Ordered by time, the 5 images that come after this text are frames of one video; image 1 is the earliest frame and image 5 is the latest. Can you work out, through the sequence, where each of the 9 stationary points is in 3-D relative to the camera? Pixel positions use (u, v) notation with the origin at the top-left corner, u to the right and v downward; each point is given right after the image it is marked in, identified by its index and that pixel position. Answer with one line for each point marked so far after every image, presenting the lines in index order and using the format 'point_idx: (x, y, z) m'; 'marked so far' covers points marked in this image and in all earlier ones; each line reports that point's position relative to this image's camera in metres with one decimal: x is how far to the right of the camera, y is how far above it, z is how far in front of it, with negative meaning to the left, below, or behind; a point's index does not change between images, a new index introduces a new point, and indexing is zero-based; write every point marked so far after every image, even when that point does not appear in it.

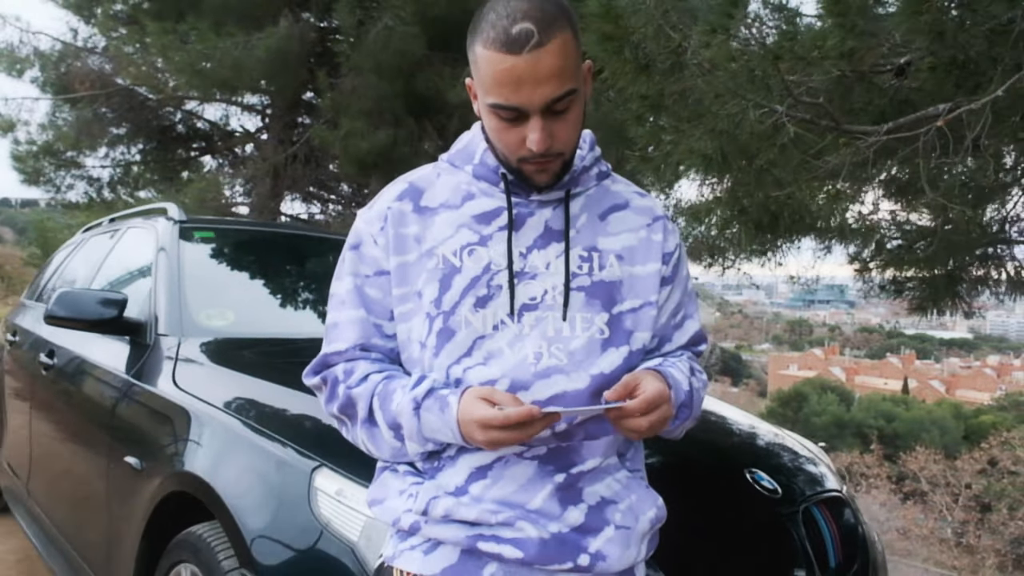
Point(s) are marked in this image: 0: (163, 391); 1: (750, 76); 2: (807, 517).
0: (-1.0, -0.3, +2.4) m
1: (+0.7, +0.7, +2.6) m
2: (+0.7, -0.5, +1.9) m
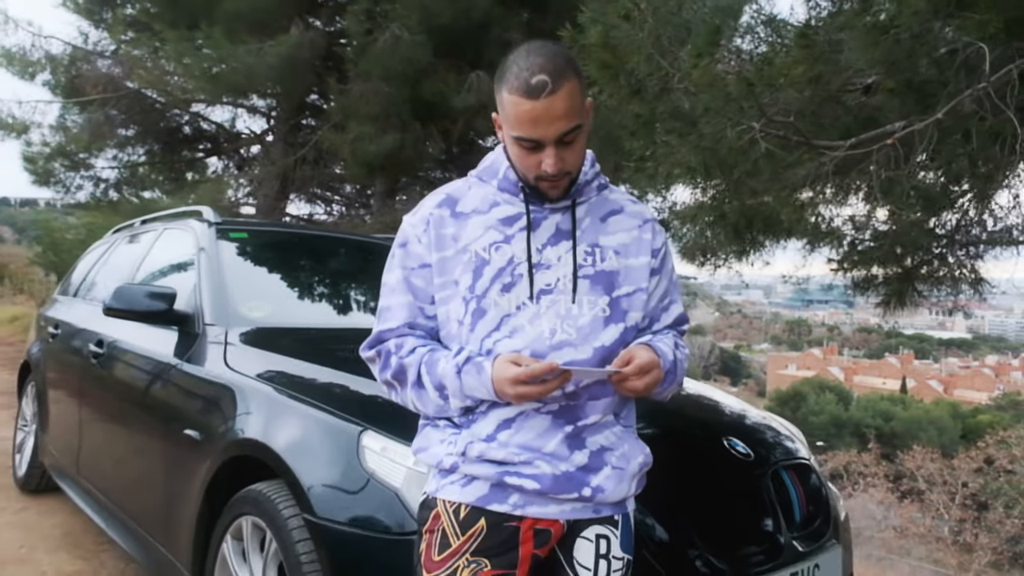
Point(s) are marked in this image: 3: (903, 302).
0: (-1.0, -0.3, +2.7) m
1: (+0.8, +0.7, +2.9) m
2: (+0.7, -0.5, +2.2) m
3: (+1.8, 0.0, +3.7) m
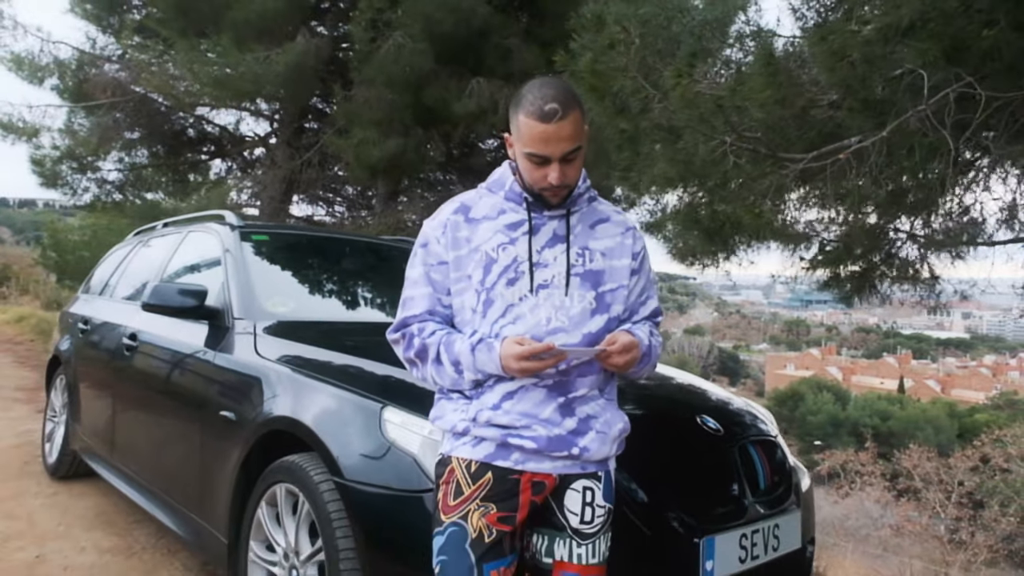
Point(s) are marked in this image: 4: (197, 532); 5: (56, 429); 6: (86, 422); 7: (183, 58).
0: (-1.0, -0.3, +3.0) m
1: (+0.8, +0.7, +3.2) m
2: (+0.7, -0.5, +2.5) m
3: (+1.8, 0.0, +4.0) m
4: (-1.2, -0.9, +3.1) m
5: (-2.9, -0.9, +5.0) m
6: (-2.4, -0.7, +4.4) m
7: (-3.2, +2.2, +7.8) m
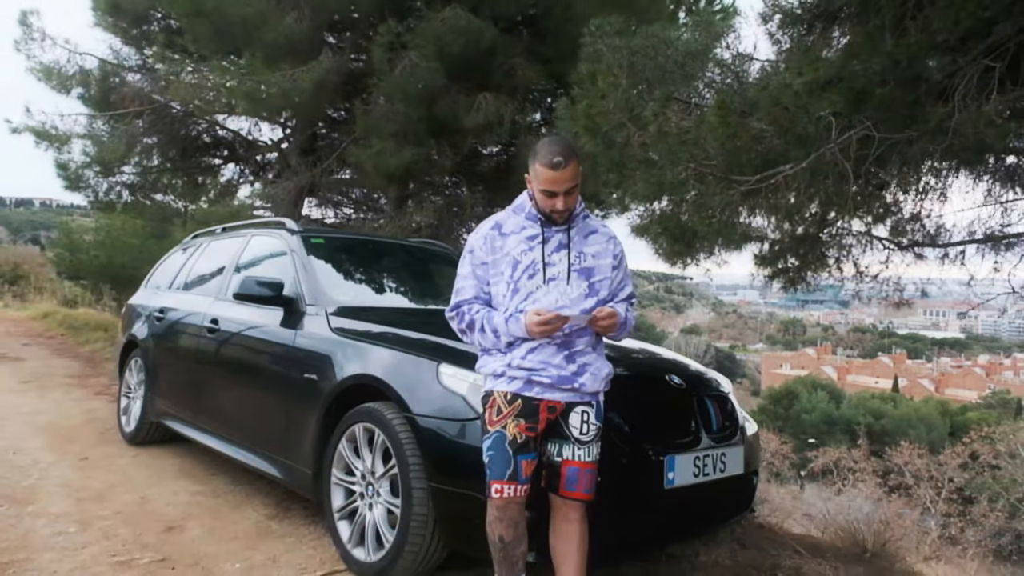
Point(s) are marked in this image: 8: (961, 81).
0: (-0.9, -0.2, +3.9) m
1: (+0.8, +0.7, +4.1) m
2: (+0.8, -0.5, +3.4) m
3: (+1.8, 0.0, +4.9) m
4: (-1.1, -0.9, +3.9) m
5: (-2.8, -0.9, +5.9) m
6: (-2.3, -0.7, +5.3) m
7: (-3.2, +2.3, +8.7) m
8: (+2.0, +0.9, +3.5) m
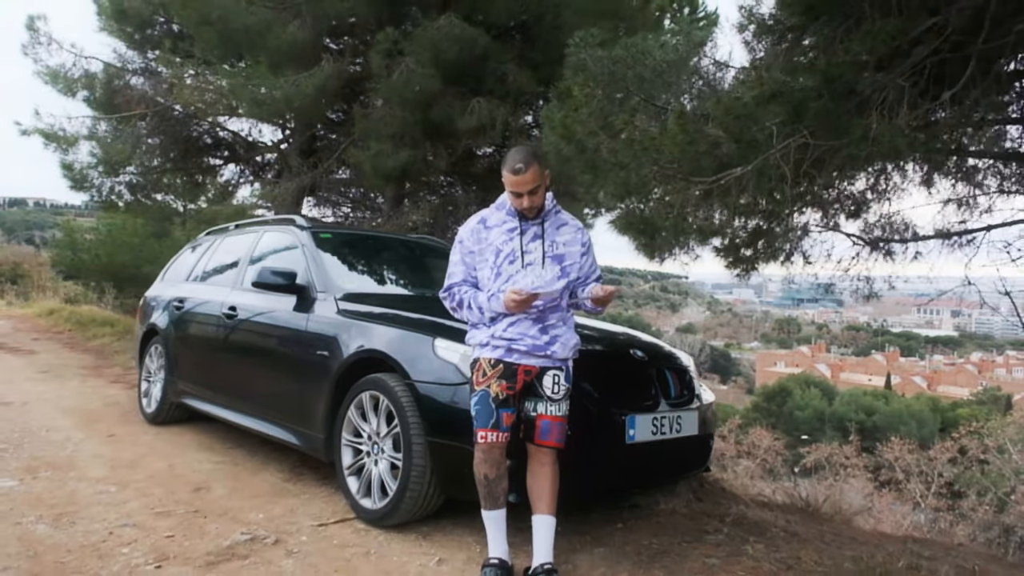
0: (-1.0, -0.2, +4.4) m
1: (+0.8, +0.8, +4.7) m
2: (+0.7, -0.4, +4.0) m
3: (+1.8, +0.1, +5.5) m
4: (-1.2, -0.8, +4.5) m
5: (-2.9, -0.8, +6.4) m
6: (-2.4, -0.6, +5.8) m
7: (-3.3, +2.3, +9.2) m
8: (+1.9, +1.0, +4.0) m
